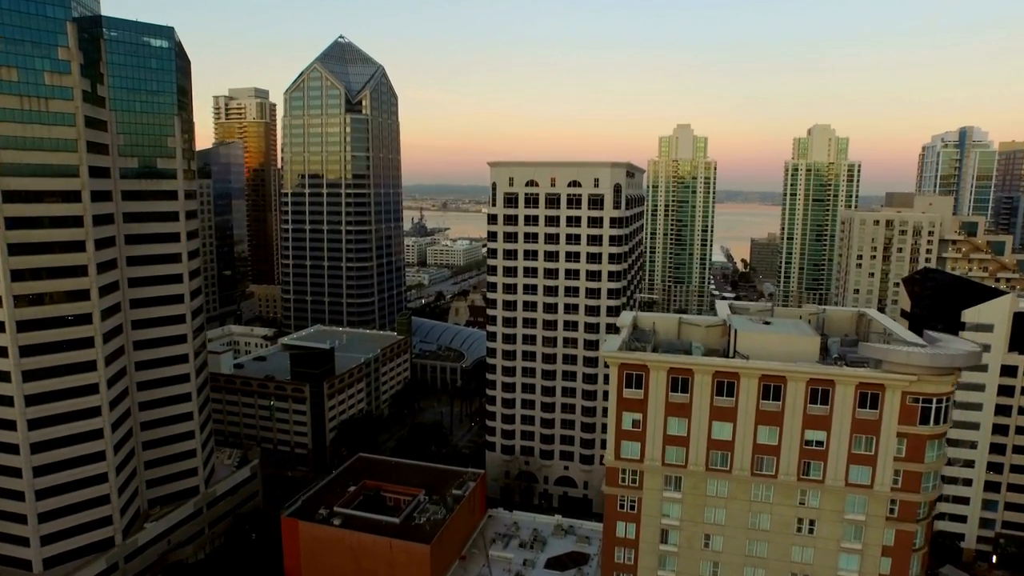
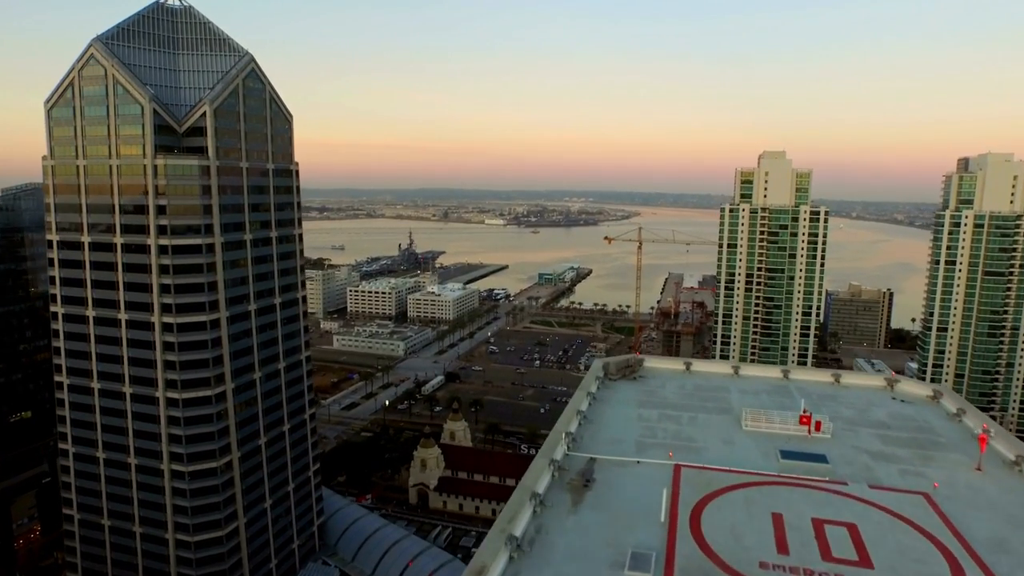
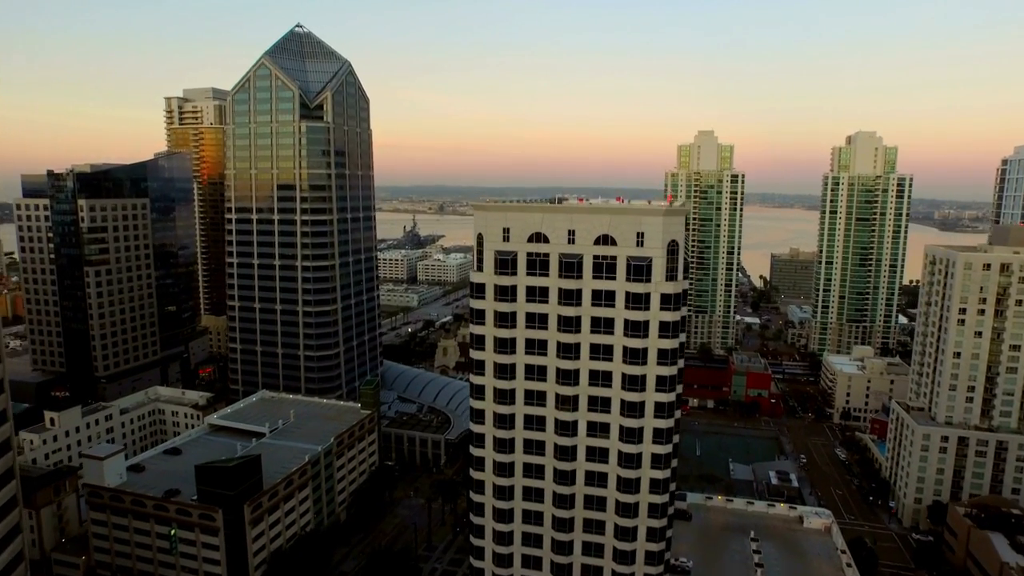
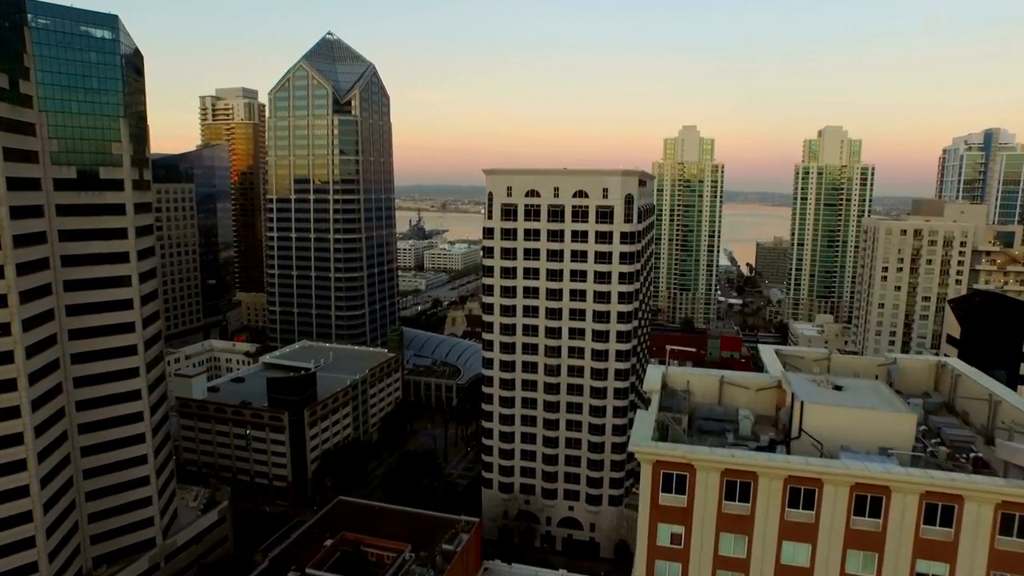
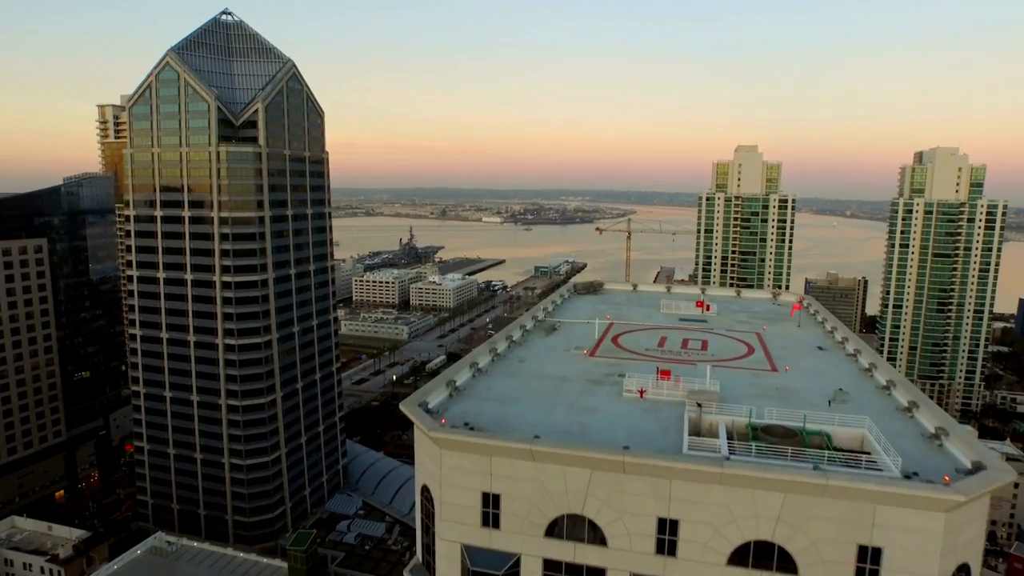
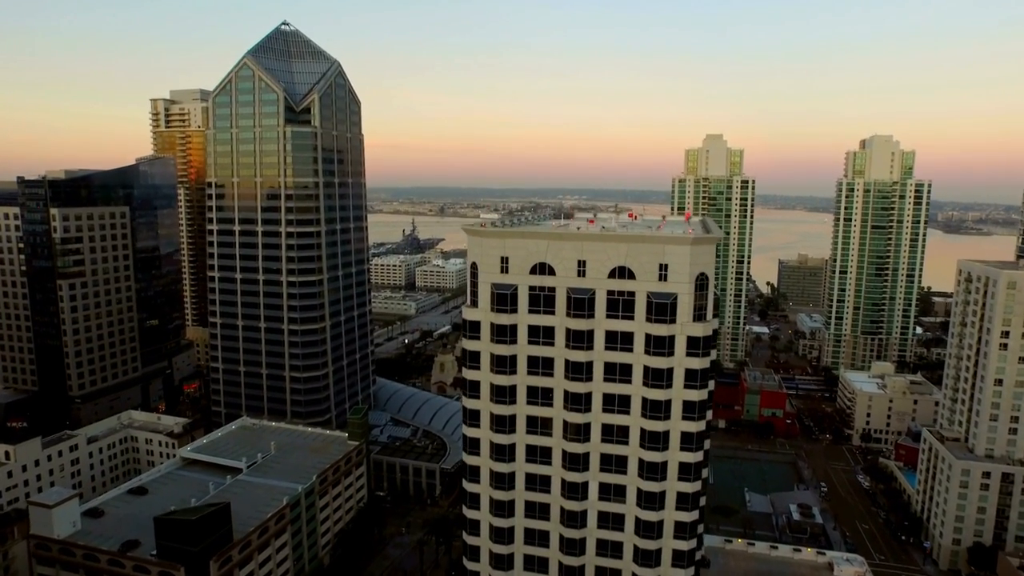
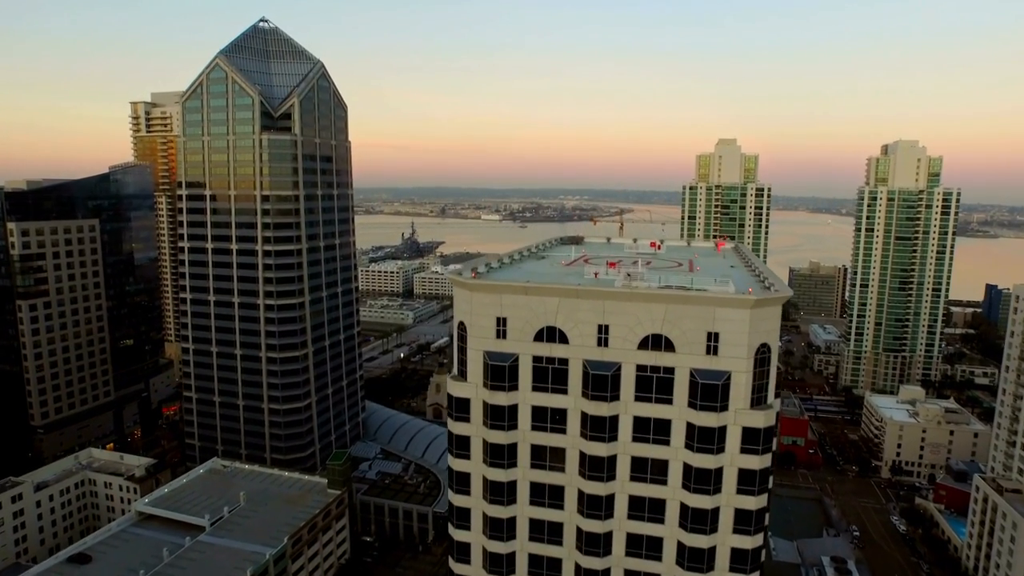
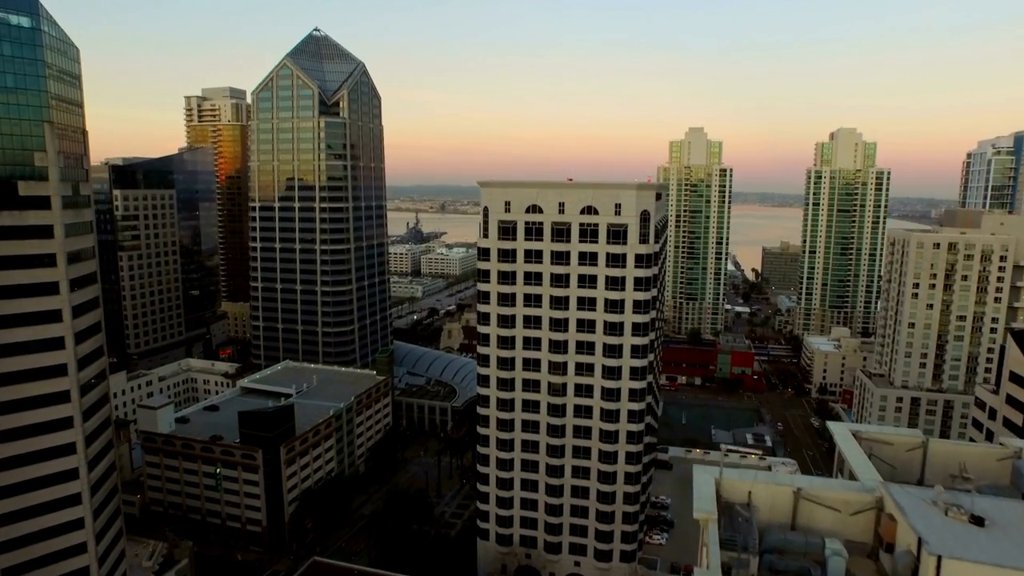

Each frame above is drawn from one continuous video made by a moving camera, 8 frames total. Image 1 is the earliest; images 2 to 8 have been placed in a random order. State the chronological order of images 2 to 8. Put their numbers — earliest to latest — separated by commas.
4, 8, 3, 6, 7, 5, 2
